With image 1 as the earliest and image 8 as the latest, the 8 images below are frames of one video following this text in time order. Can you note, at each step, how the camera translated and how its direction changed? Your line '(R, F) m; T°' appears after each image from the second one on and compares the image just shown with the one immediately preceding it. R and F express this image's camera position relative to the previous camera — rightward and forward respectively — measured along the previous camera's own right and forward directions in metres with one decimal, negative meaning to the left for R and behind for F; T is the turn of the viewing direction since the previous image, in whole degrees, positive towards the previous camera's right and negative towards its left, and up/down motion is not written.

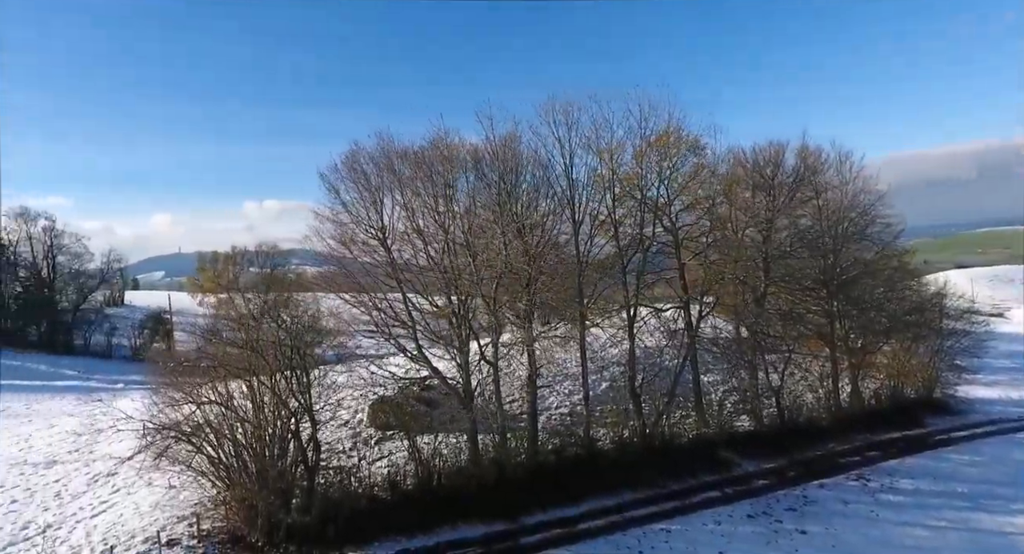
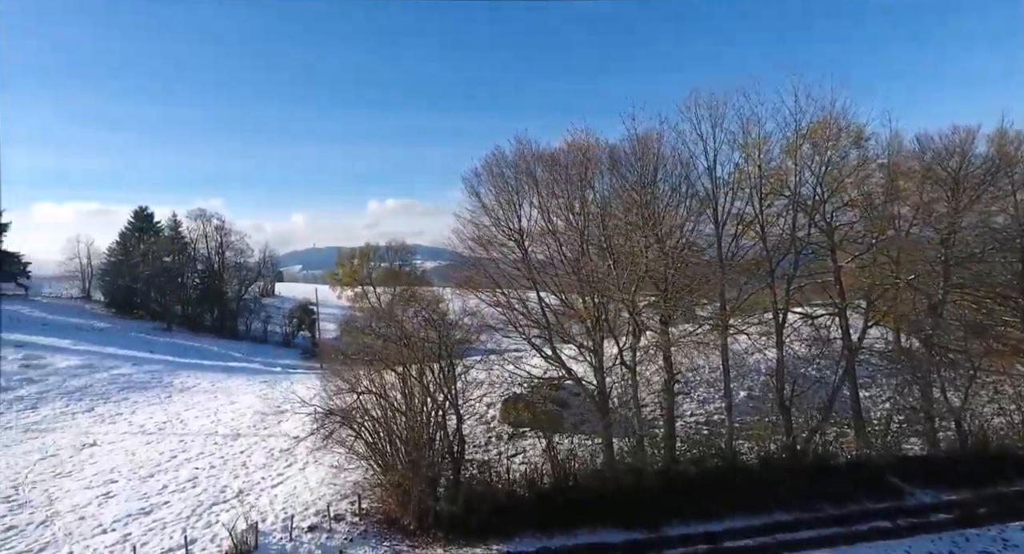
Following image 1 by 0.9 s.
(-0.2, -0.1) m; -13°
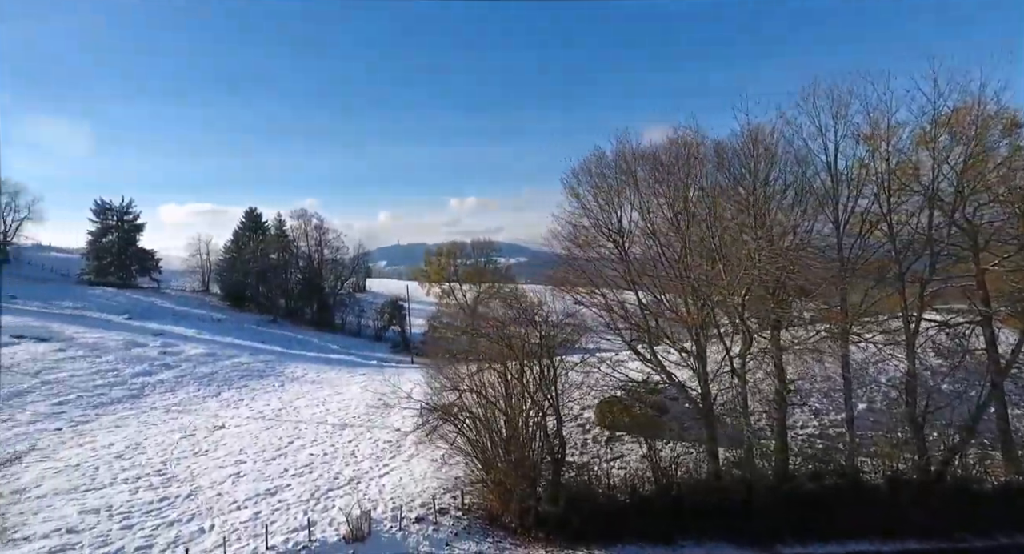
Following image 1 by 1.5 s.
(-0.2, 0.0) m; -9°
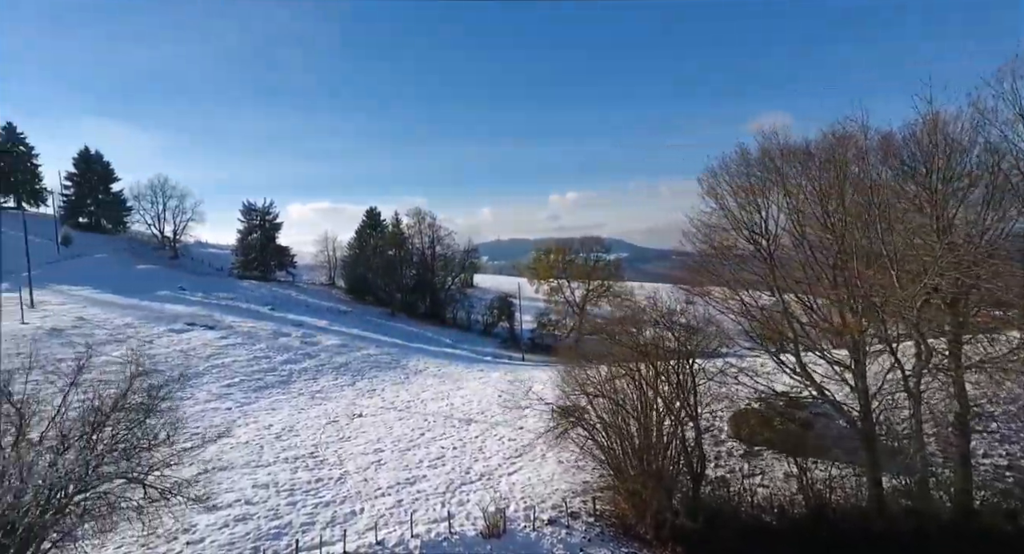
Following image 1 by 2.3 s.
(-0.4, +0.1) m; -12°
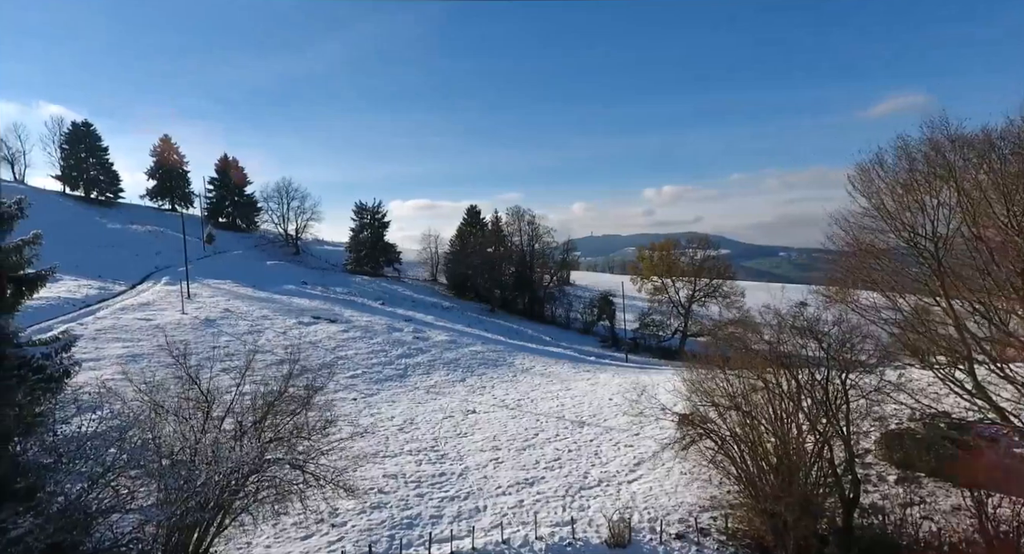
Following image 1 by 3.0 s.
(-0.4, +0.3) m; -11°
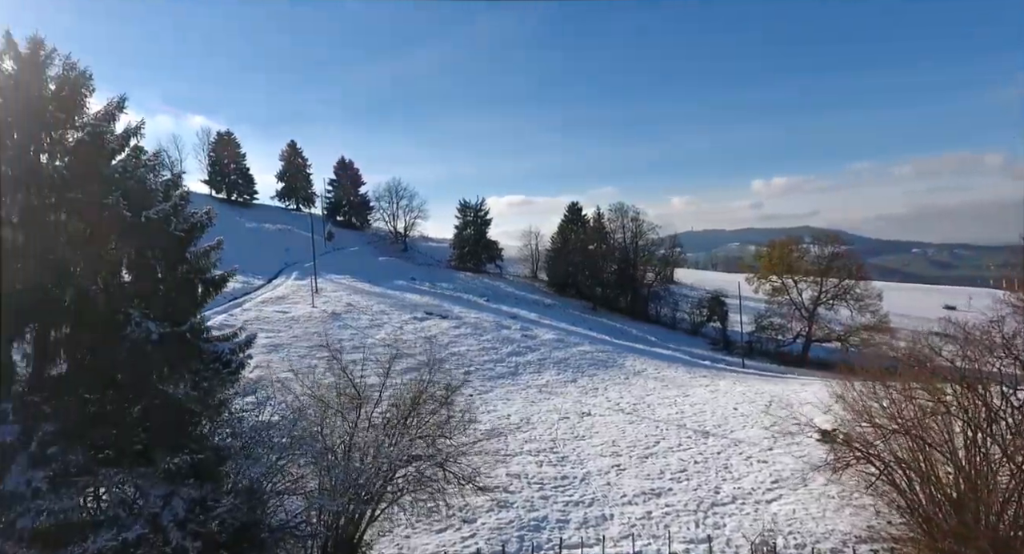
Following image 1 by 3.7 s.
(-0.5, 0.0) m; -11°
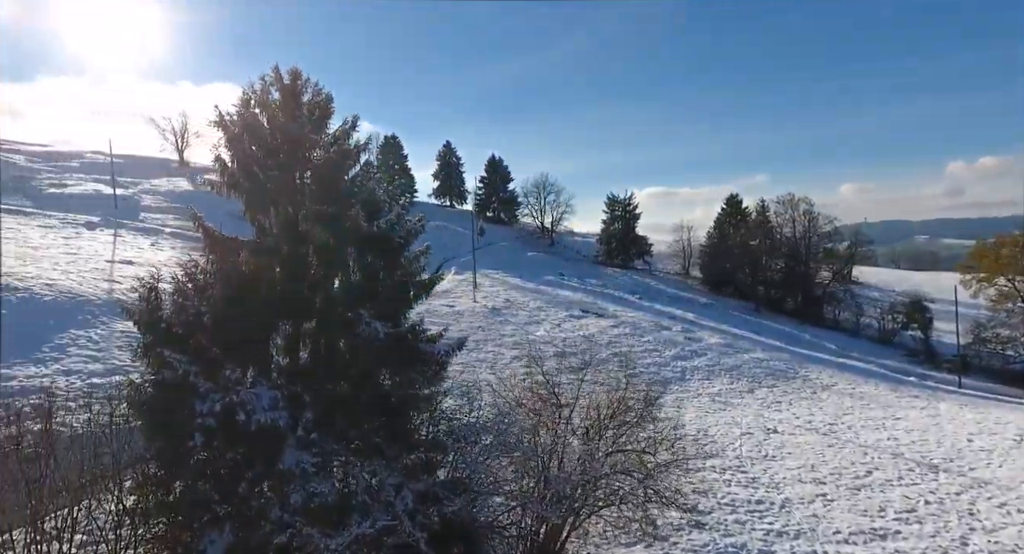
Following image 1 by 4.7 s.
(-0.7, +0.2) m; -16°
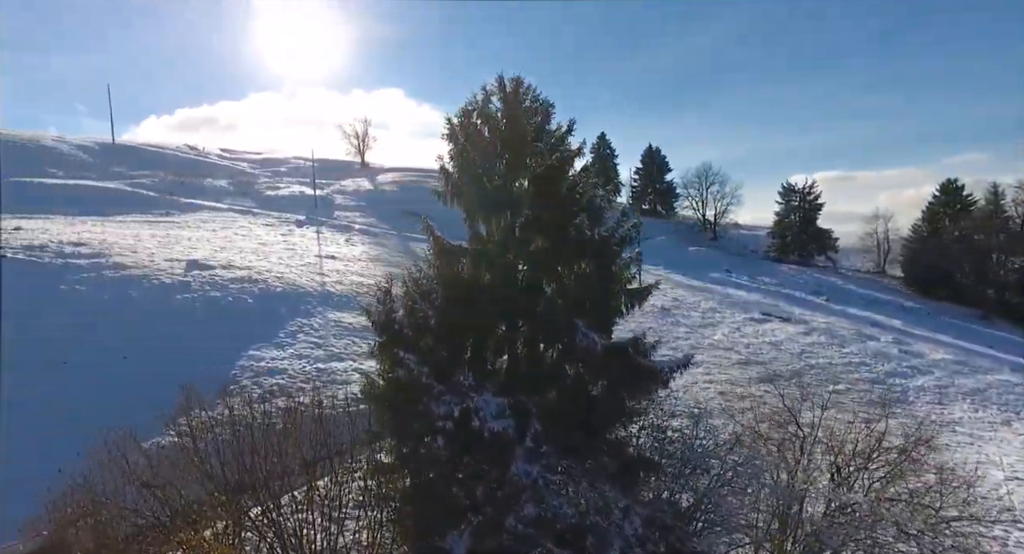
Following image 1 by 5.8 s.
(-0.6, +0.4) m; -18°
